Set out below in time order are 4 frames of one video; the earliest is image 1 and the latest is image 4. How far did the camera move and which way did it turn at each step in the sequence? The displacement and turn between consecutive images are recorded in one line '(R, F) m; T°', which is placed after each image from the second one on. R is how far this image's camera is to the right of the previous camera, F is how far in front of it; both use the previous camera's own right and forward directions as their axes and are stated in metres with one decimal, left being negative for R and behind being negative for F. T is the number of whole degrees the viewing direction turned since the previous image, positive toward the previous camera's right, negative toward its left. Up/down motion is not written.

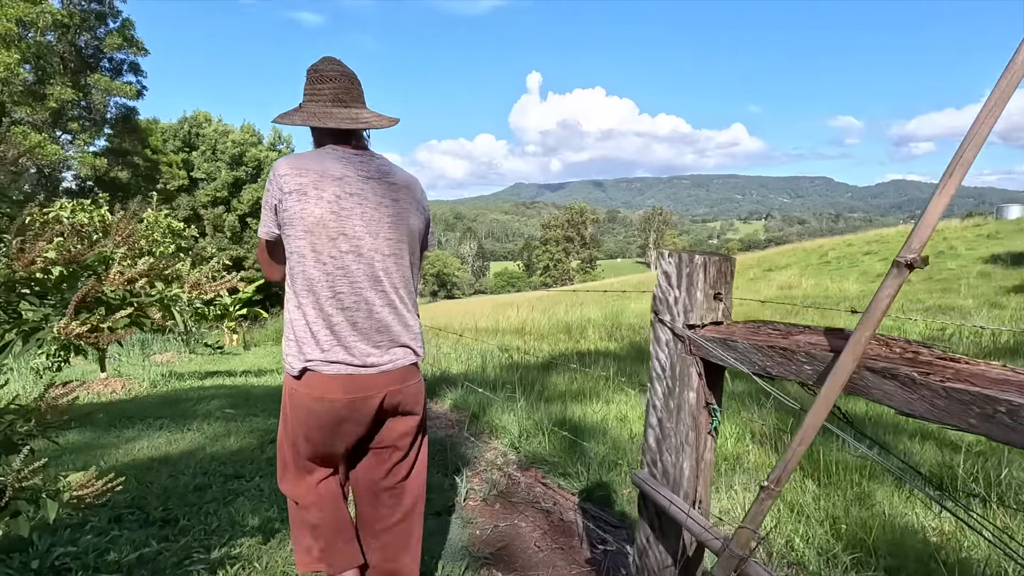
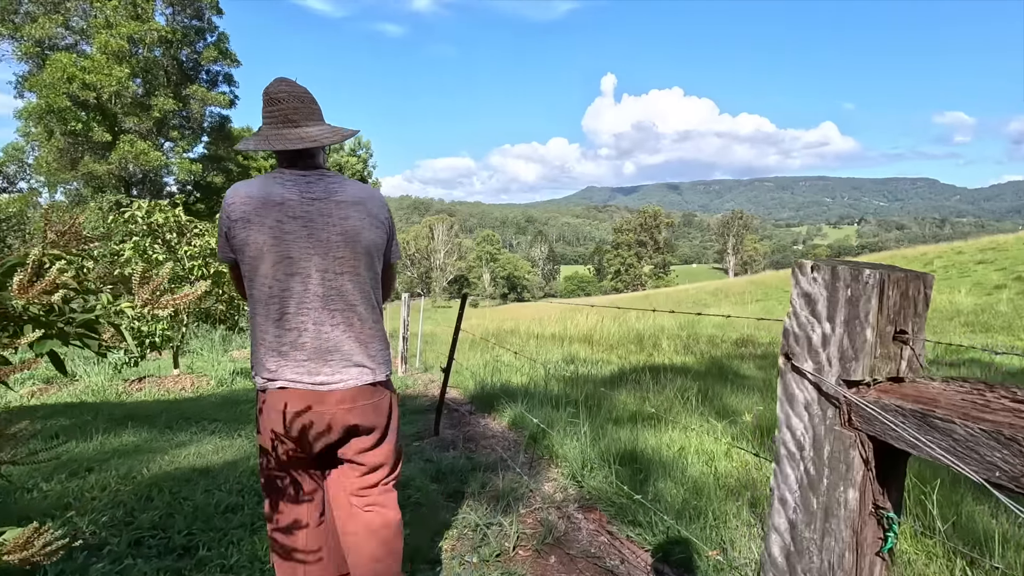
(0.0, +0.4) m; -7°
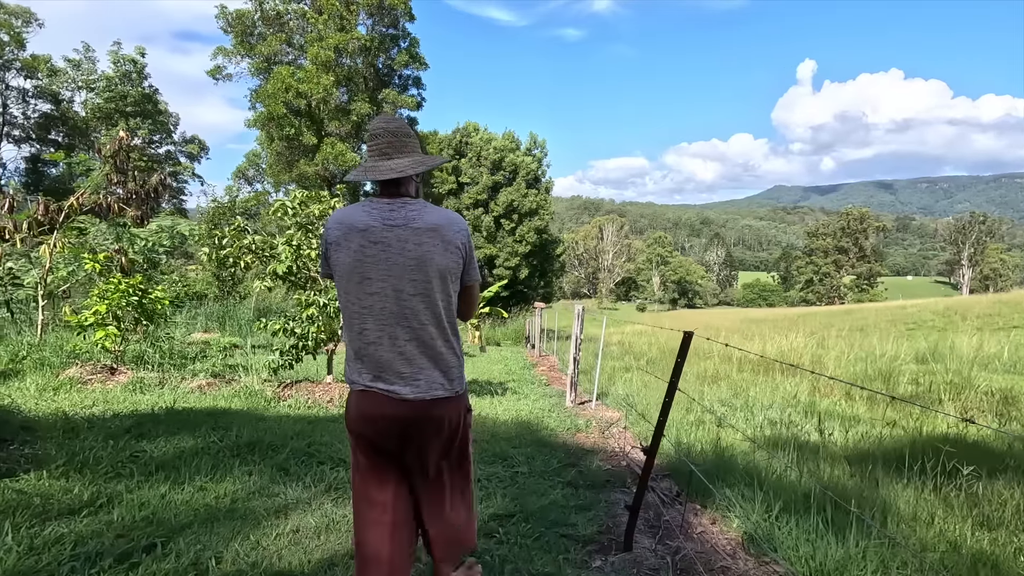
(-0.4, +1.5) m; -18°
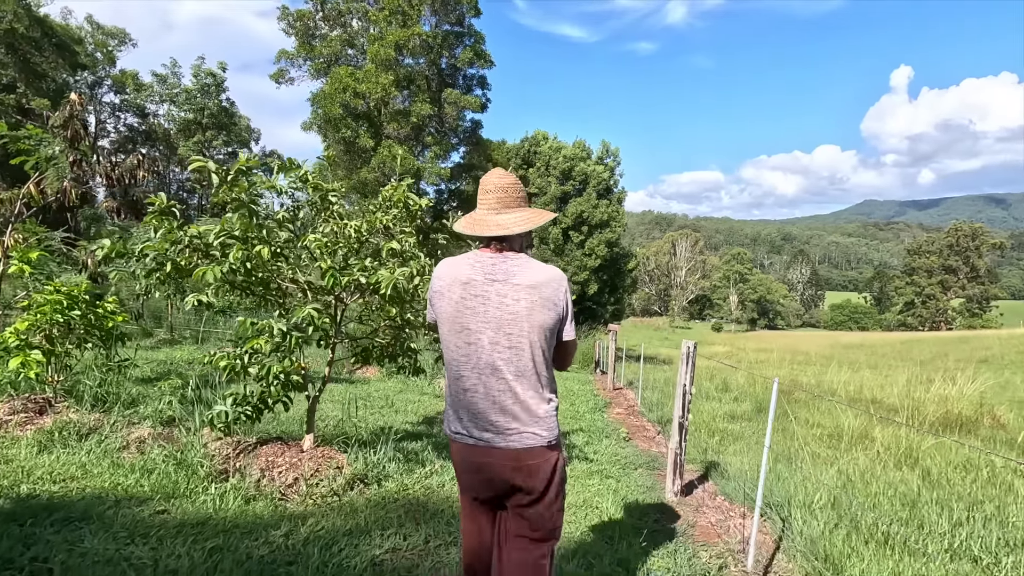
(0.0, +2.3) m; -7°
